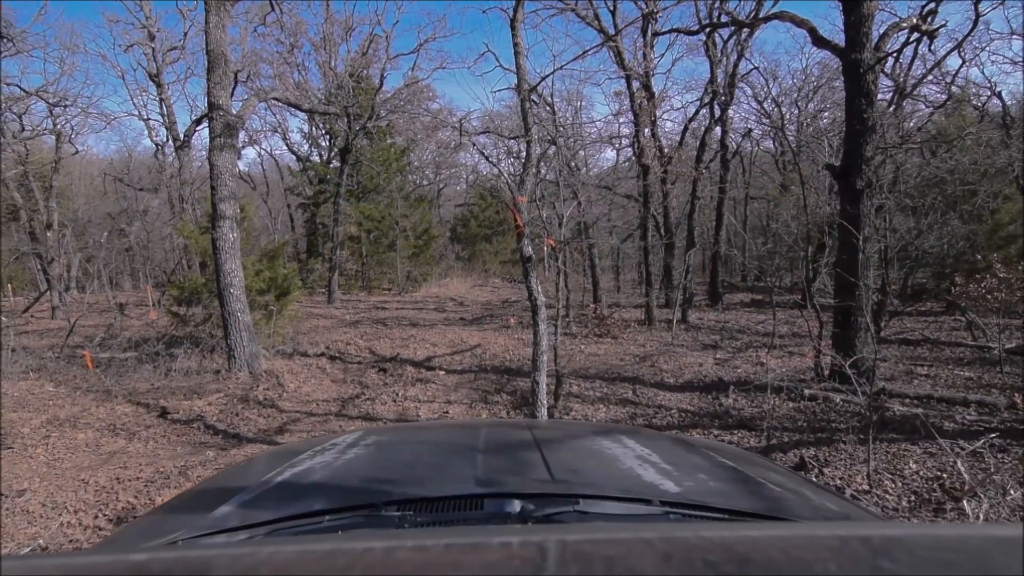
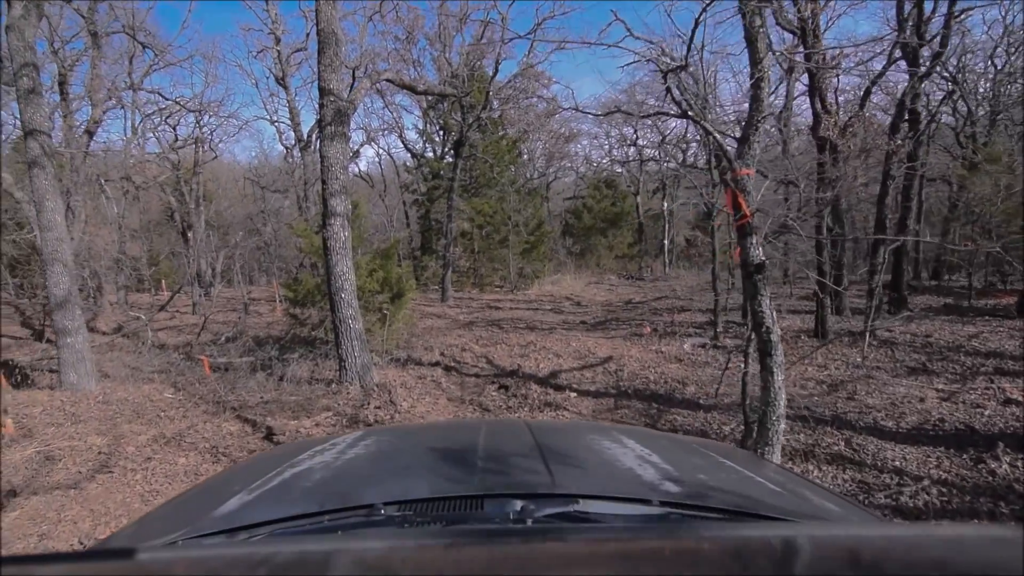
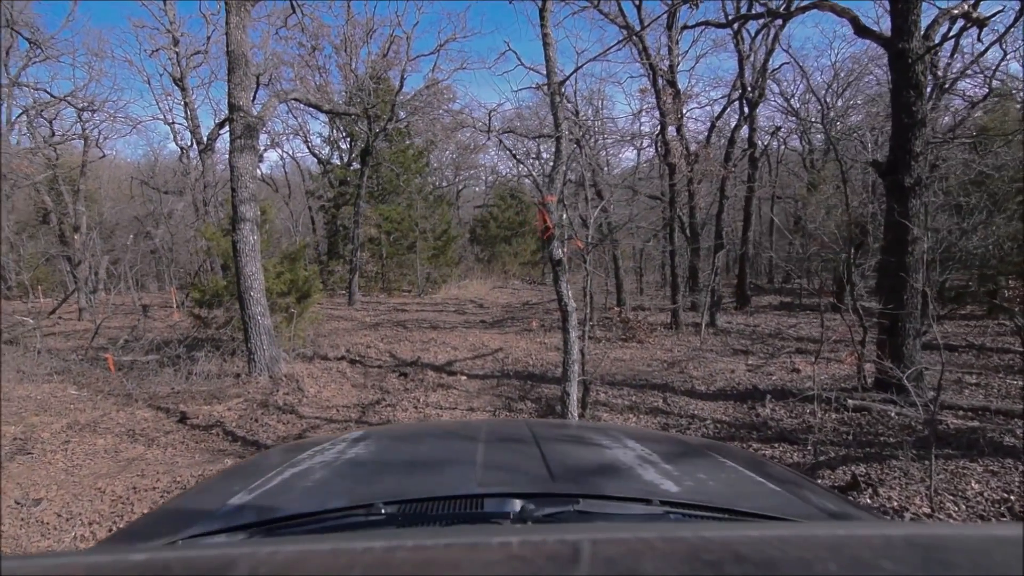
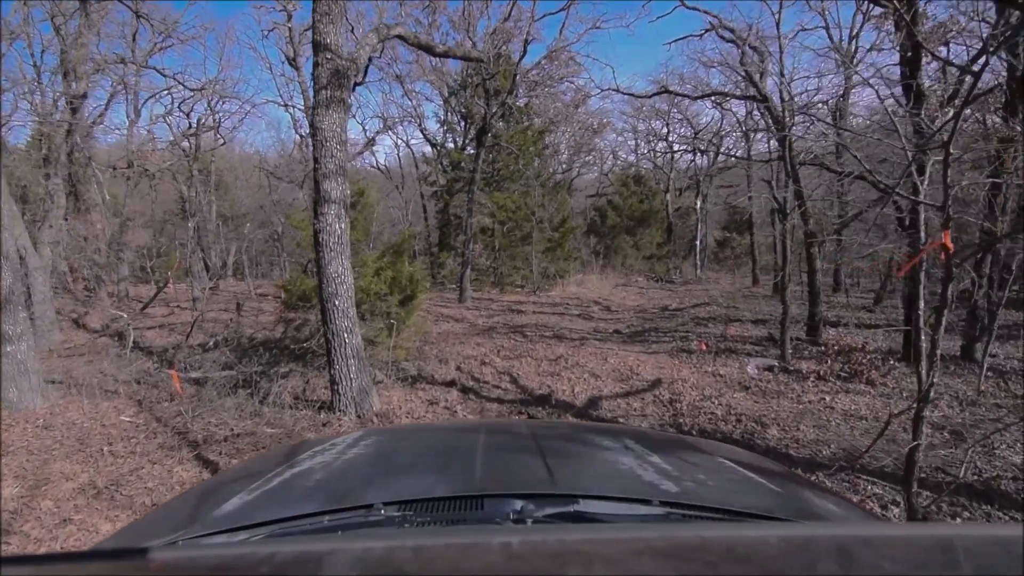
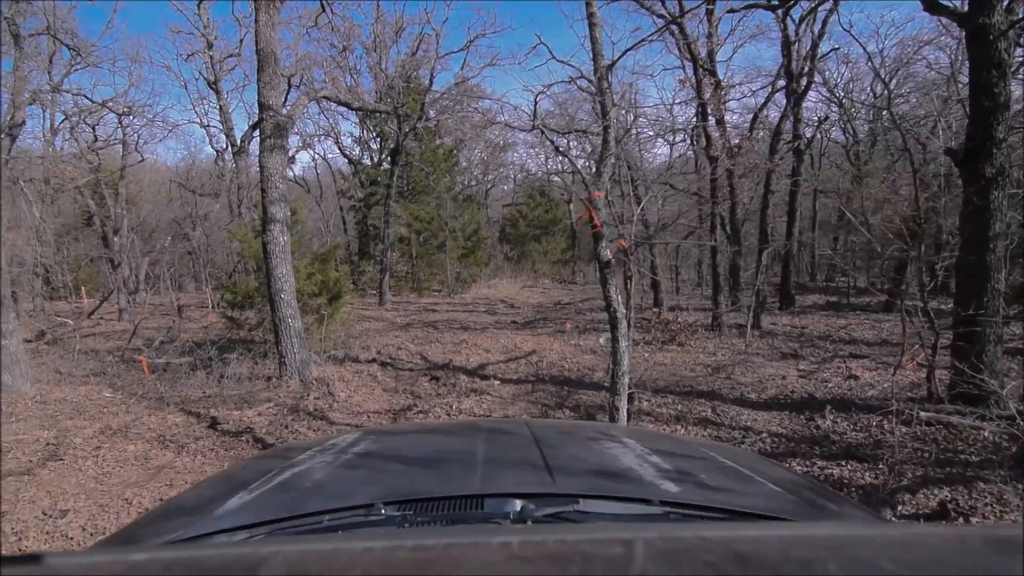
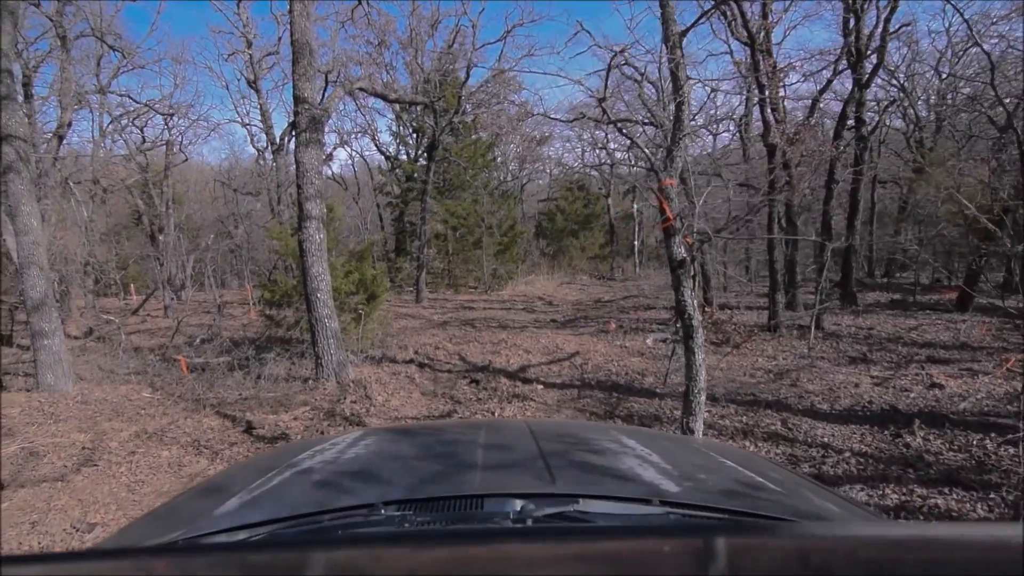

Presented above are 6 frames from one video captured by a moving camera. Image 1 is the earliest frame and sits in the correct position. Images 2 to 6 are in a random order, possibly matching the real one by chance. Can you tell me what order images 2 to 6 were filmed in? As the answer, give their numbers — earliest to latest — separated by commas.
3, 5, 6, 2, 4
